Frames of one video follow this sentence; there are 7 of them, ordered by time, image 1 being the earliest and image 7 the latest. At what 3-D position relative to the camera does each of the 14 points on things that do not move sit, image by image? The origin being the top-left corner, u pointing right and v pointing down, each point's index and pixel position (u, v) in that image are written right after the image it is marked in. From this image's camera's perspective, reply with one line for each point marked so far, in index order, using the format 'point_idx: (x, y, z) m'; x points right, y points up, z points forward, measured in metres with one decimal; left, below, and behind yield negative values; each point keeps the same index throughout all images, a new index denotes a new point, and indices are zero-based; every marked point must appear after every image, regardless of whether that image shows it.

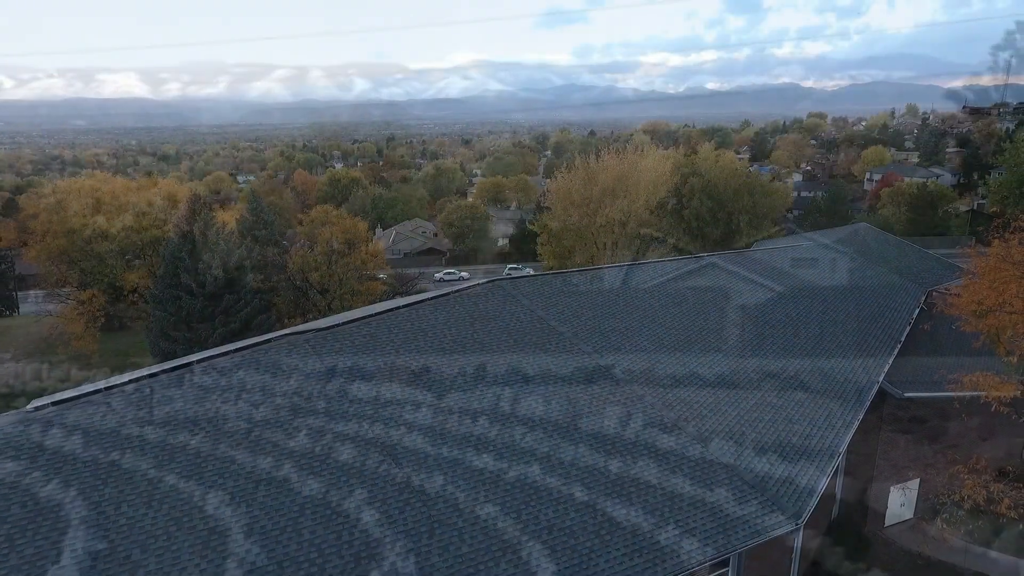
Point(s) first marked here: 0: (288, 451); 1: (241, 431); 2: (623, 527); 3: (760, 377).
0: (-3.5, -2.6, +9.8) m
1: (-4.4, -2.4, +10.1) m
2: (+1.8, -3.7, +9.4) m
3: (+5.7, -2.1, +14.2) m
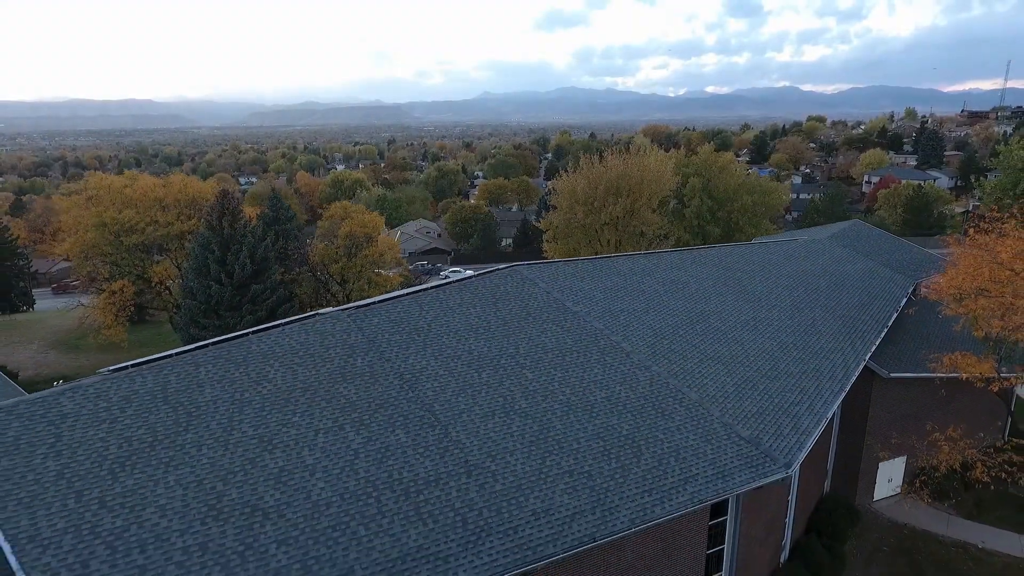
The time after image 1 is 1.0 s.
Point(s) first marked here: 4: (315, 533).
0: (-3.1, -2.2, +11.2) m
1: (-3.9, -1.9, +11.5) m
2: (+2.2, -3.2, +10.8) m
3: (+6.2, -1.7, +15.5) m
4: (-2.9, -3.5, +9.0) m
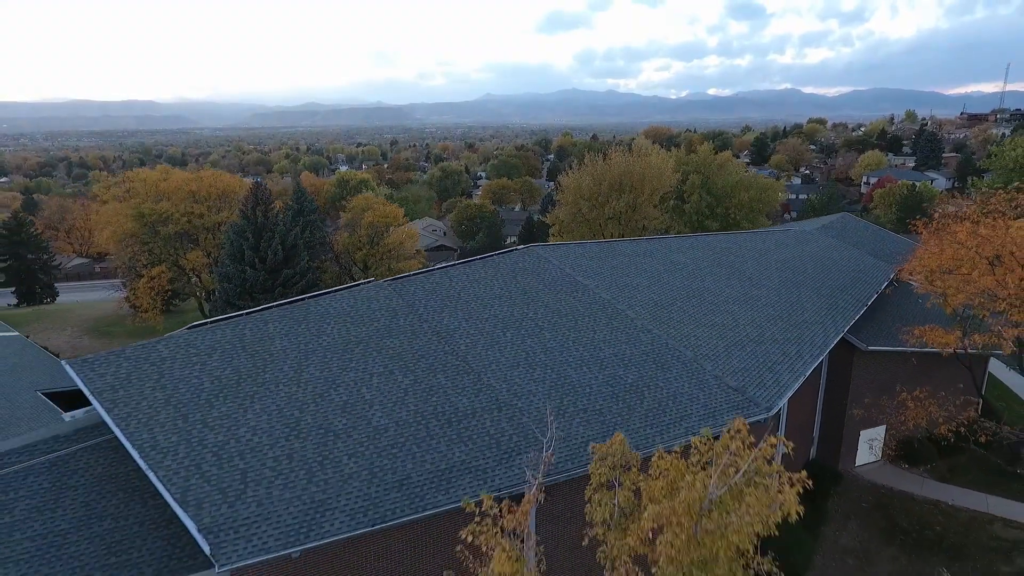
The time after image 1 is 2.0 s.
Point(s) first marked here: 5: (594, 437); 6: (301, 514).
0: (-2.6, -1.5, +13.2) m
1: (-3.5, -1.2, +13.5) m
2: (+2.7, -2.6, +12.8) m
3: (+6.6, -1.0, +17.5) m
4: (-2.4, -2.9, +11.1) m
5: (+1.6, -2.9, +12.0) m
6: (-3.3, -3.5, +9.8) m
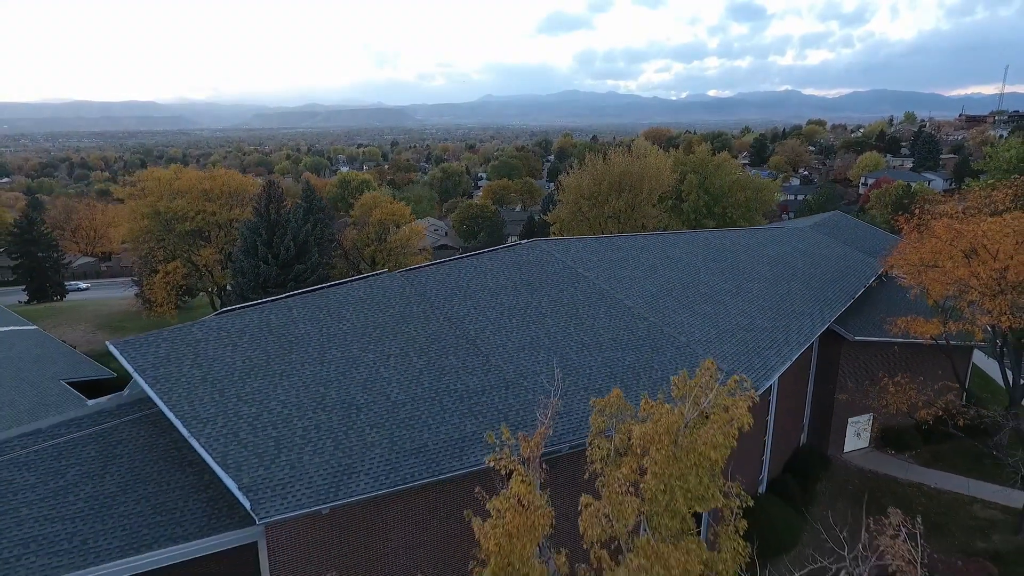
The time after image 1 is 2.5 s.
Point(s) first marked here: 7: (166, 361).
0: (-2.4, -1.2, +14.3) m
1: (-3.3, -1.0, +14.6) m
2: (+2.8, -2.3, +13.9) m
3: (+6.8, -0.8, +18.6) m
4: (-2.3, -2.6, +12.1) m
5: (+1.7, -2.6, +13.1) m
6: (-3.1, -3.2, +10.8) m
7: (-7.1, -1.5, +12.8) m
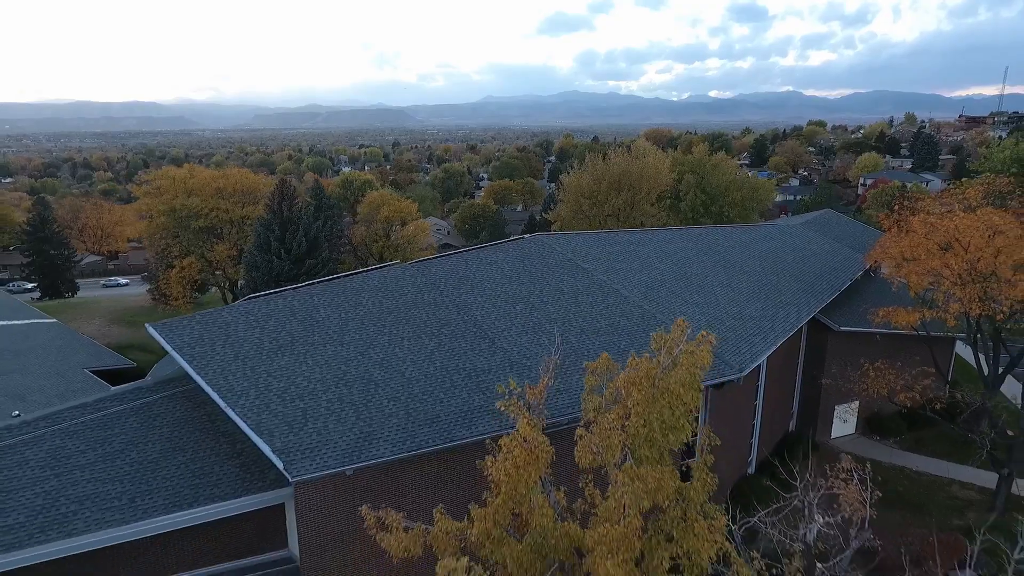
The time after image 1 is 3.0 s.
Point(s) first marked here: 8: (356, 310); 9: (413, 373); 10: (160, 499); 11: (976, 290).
0: (-2.3, -1.0, +15.5) m
1: (-3.2, -0.7, +15.8) m
2: (+2.9, -2.0, +15.1) m
3: (+6.9, -0.5, +19.8) m
4: (-2.2, -2.3, +13.3) m
5: (+1.8, -2.3, +14.2) m
6: (-3.1, -2.9, +12.0) m
7: (-7.0, -1.2, +14.0) m
8: (-4.0, -0.6, +15.8) m
9: (-2.2, -1.9, +14.0) m
10: (-6.7, -4.0, +11.8) m
11: (+13.1, -0.1, +17.7) m
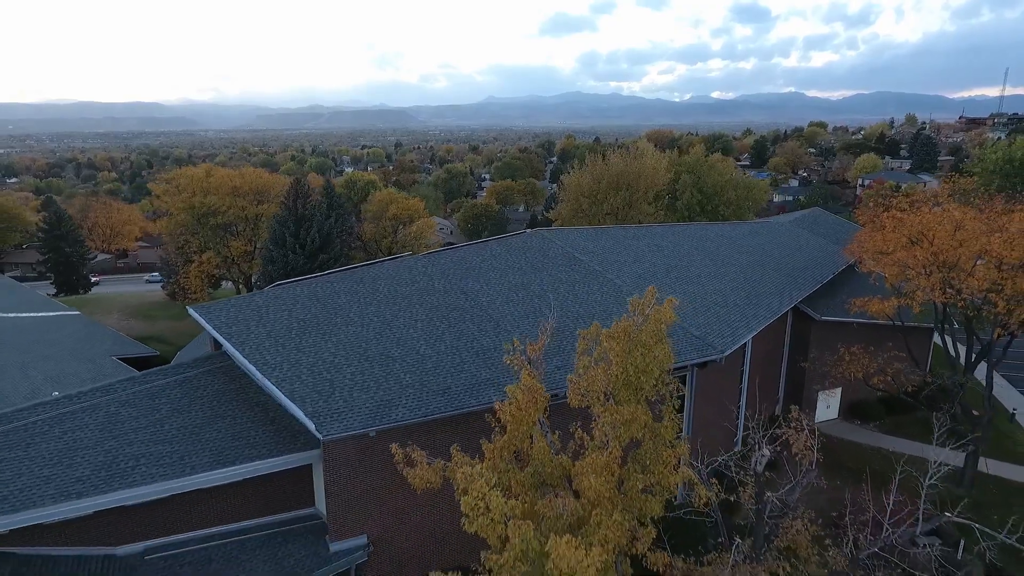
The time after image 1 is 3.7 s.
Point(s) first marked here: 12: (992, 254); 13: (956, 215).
0: (-2.3, -0.6, +17.1) m
1: (-3.1, -0.3, +17.4) m
2: (+3.0, -1.7, +16.7) m
3: (+7.0, -0.2, +21.4) m
4: (-2.1, -2.0, +14.9) m
5: (+1.9, -2.0, +15.9) m
6: (-3.0, -2.6, +13.6) m
7: (-7.0, -0.8, +15.7) m
8: (-3.9, -0.2, +17.4) m
9: (-2.1, -1.6, +15.6) m
10: (-6.6, -3.7, +13.4) m
11: (+13.2, +0.2, +19.3) m
12: (+14.2, +1.0, +18.5) m
13: (+13.8, +2.3, +19.4) m
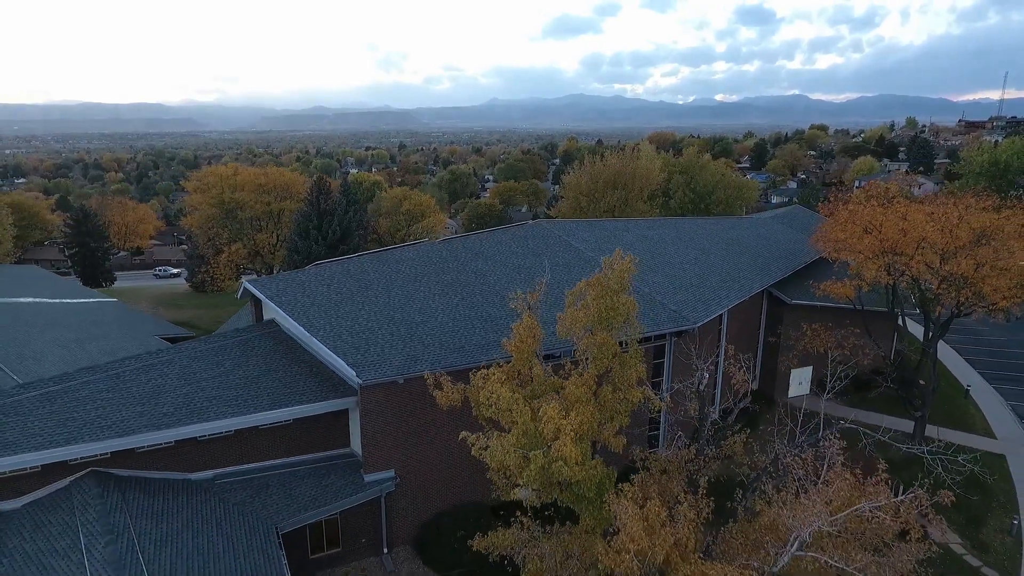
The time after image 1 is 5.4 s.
0: (-2.1, +0.1, +20.1) m
1: (-3.0, +0.3, +20.4) m
2: (+3.1, -1.0, +19.6) m
3: (+7.1, +0.4, +24.4) m
4: (-2.0, -1.3, +17.9) m
5: (+2.0, -1.3, +18.8) m
6: (-2.9, -1.9, +16.6) m
7: (-6.8, -0.1, +18.7) m
8: (-3.8, +0.4, +20.4) m
9: (-2.0, -0.9, +18.6) m
10: (-6.5, -3.0, +16.4) m
11: (+13.3, +0.8, +22.2) m
12: (+14.3, +1.6, +21.4) m
13: (+13.9, +2.9, +22.3) m
